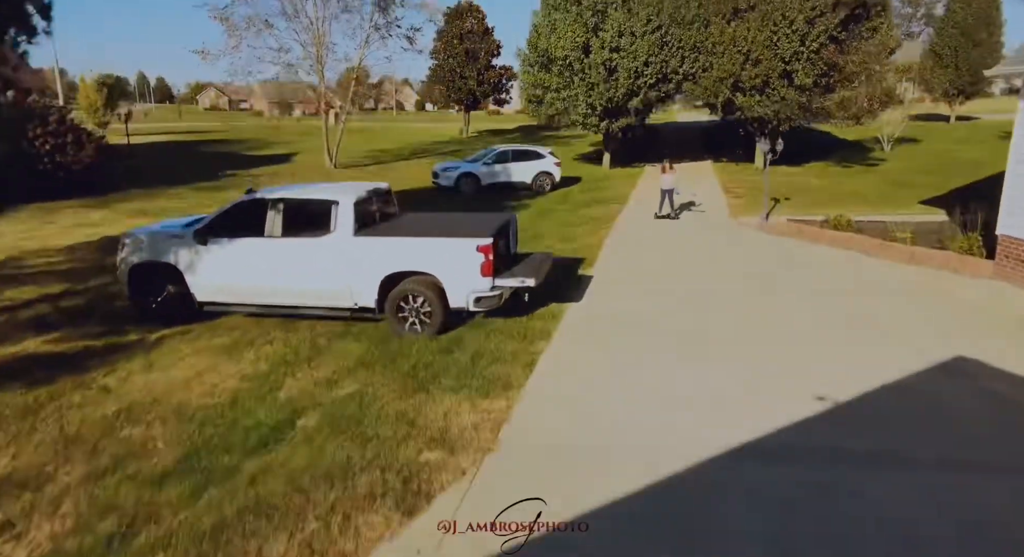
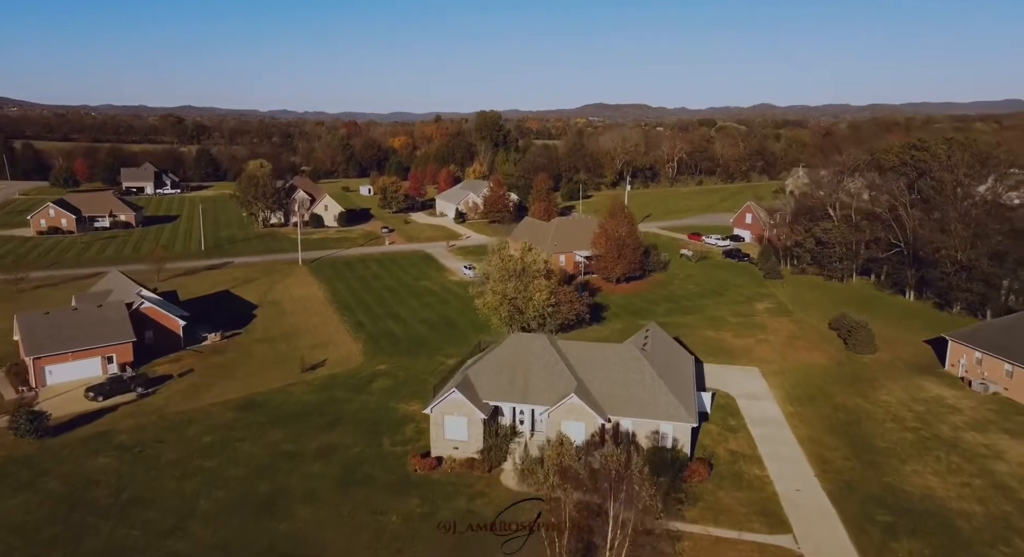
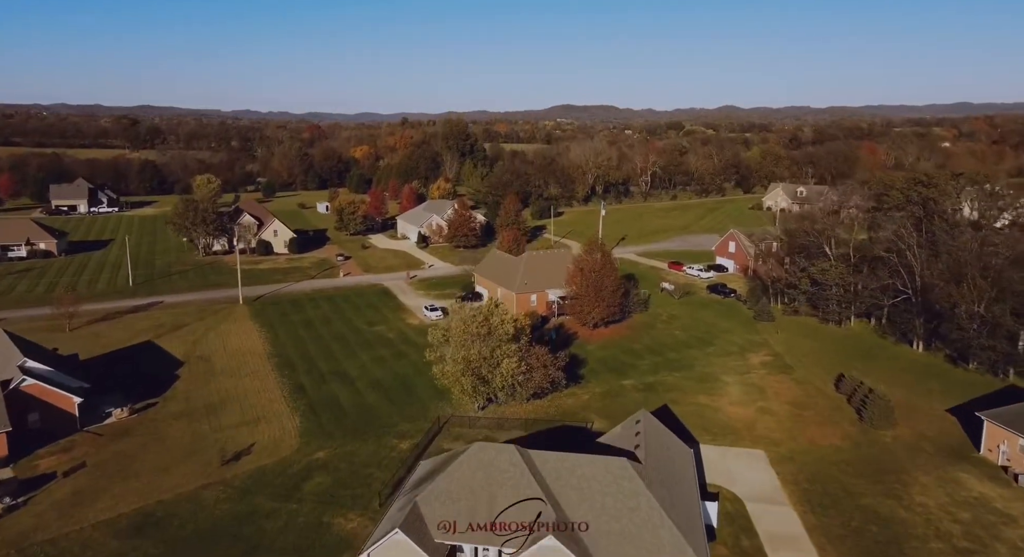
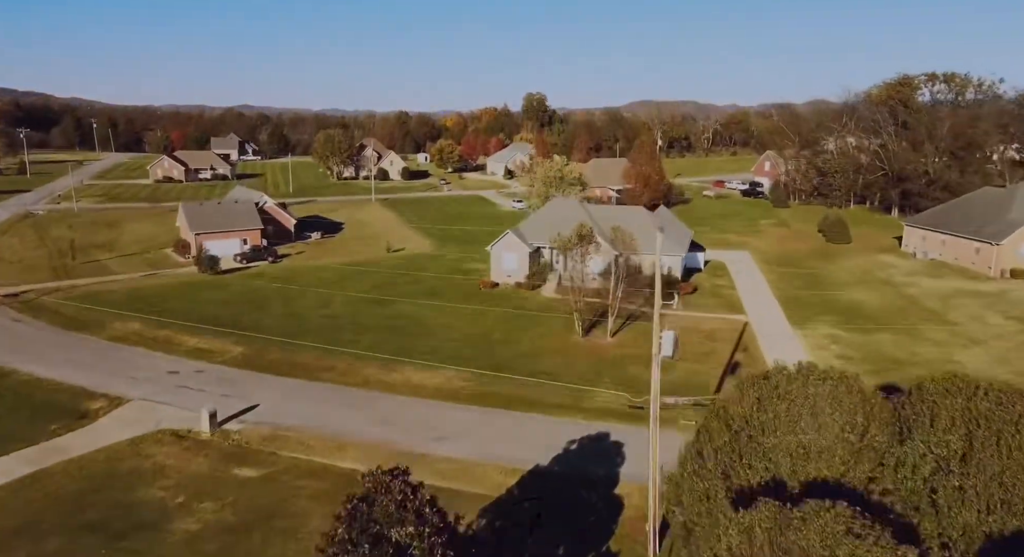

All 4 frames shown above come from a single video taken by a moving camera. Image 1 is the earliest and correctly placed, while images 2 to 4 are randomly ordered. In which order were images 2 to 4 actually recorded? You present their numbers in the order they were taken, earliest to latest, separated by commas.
4, 2, 3
